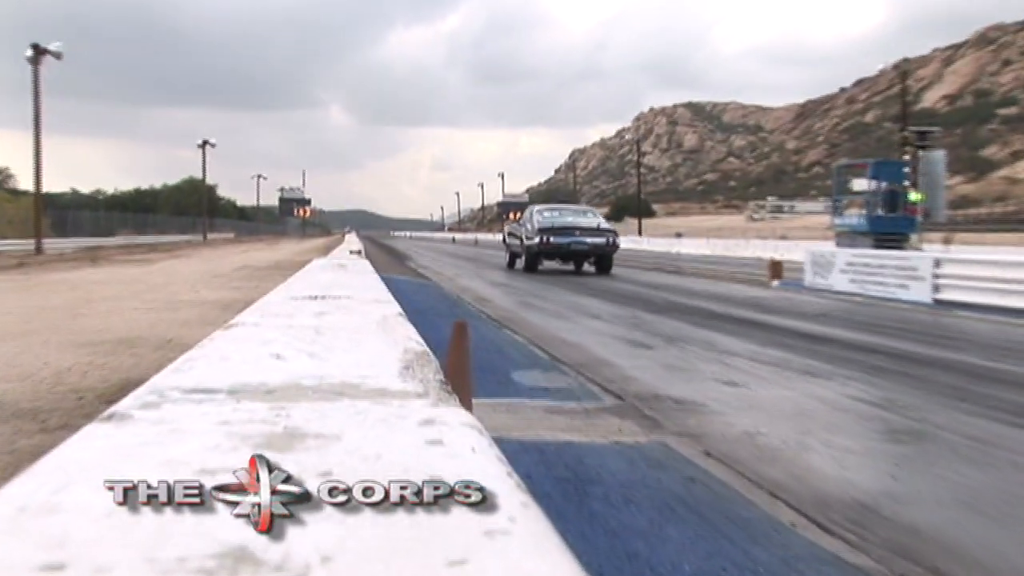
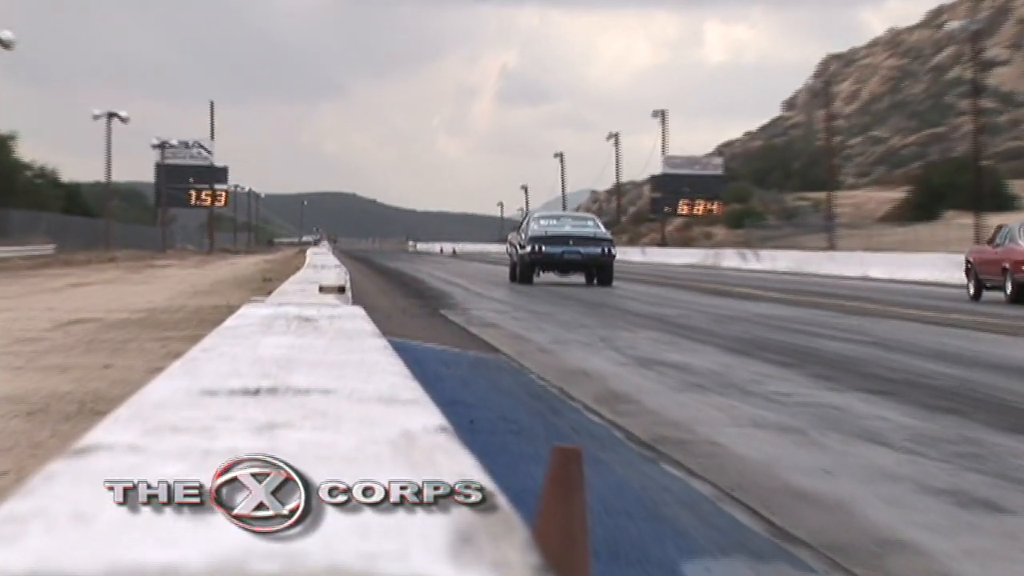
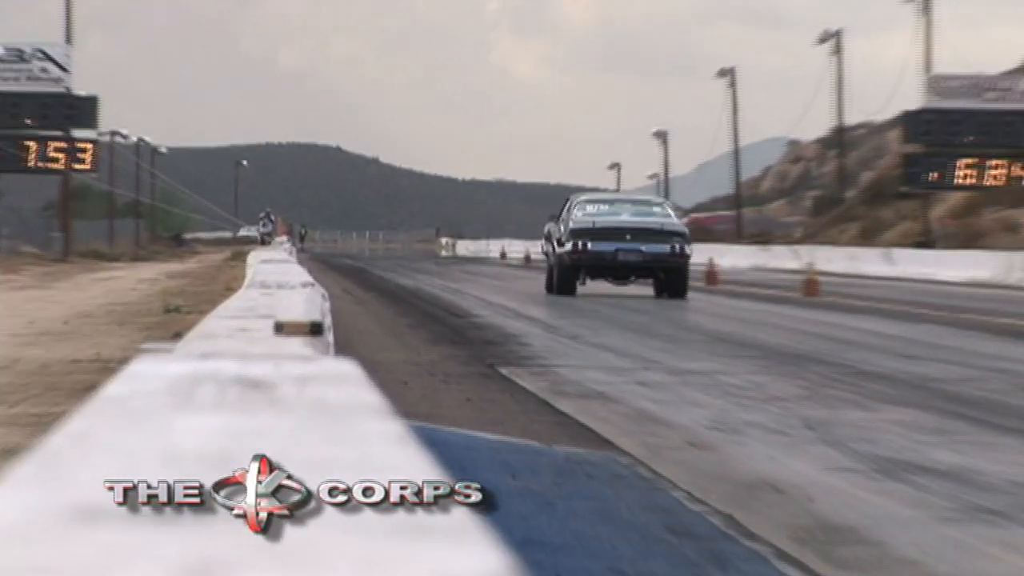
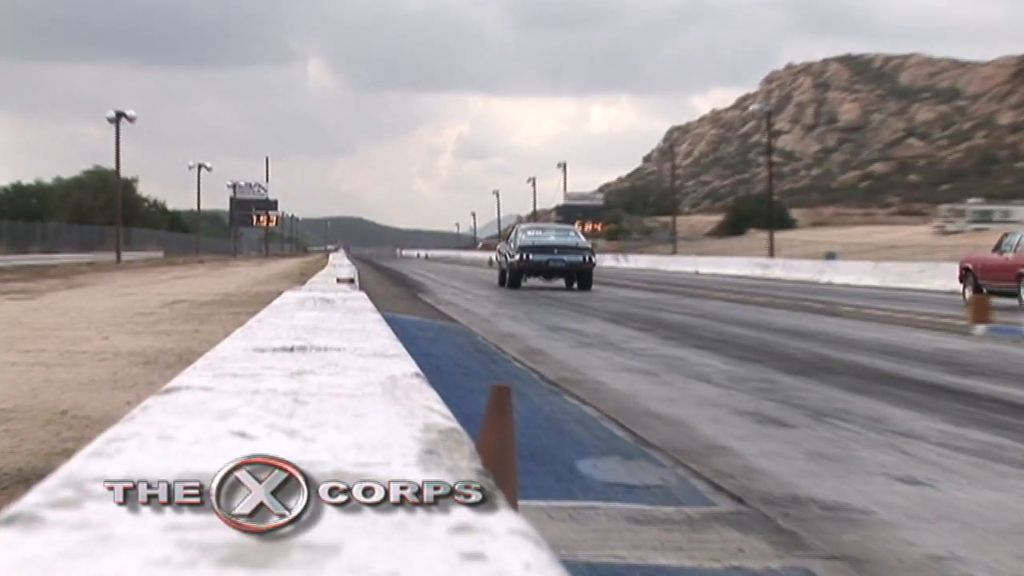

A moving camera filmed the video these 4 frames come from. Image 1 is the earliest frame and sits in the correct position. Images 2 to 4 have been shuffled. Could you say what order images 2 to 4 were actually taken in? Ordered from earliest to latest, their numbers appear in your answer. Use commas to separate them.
4, 2, 3
